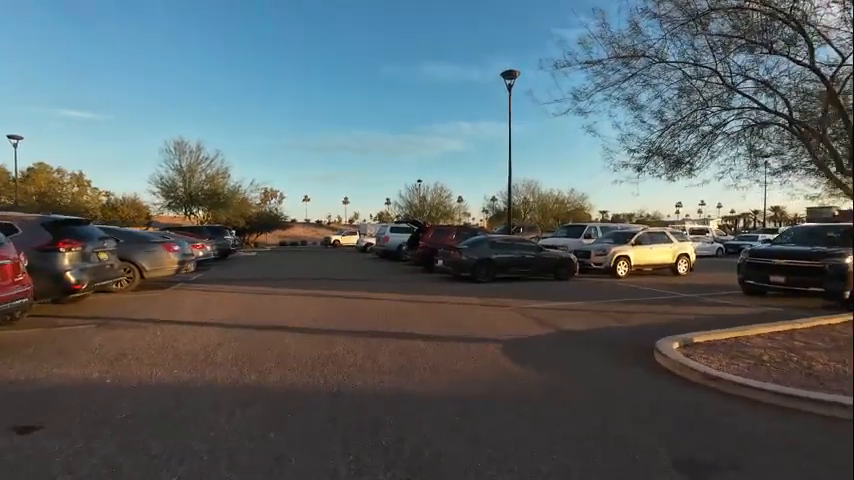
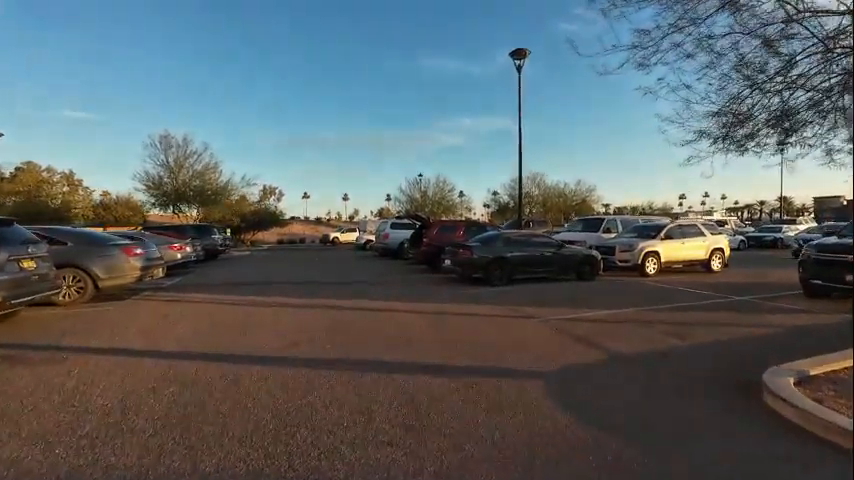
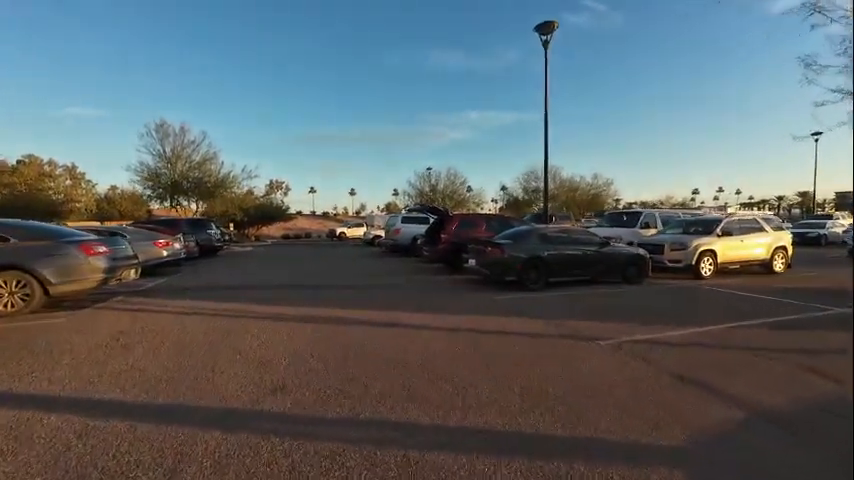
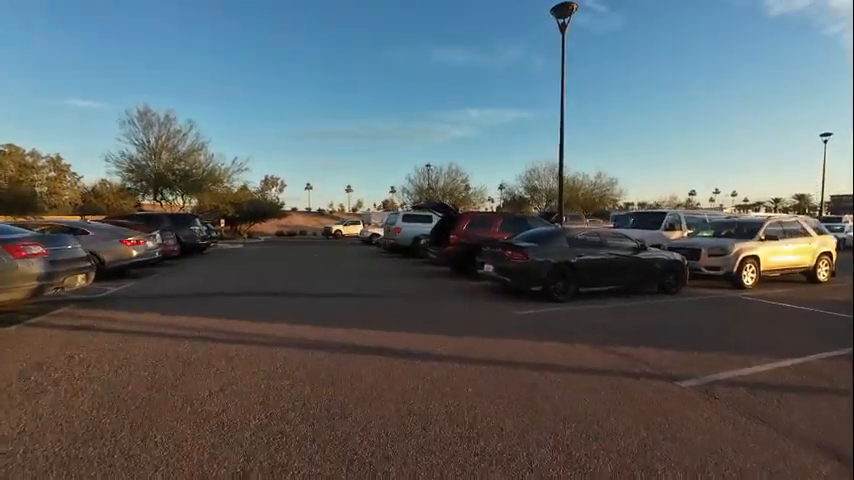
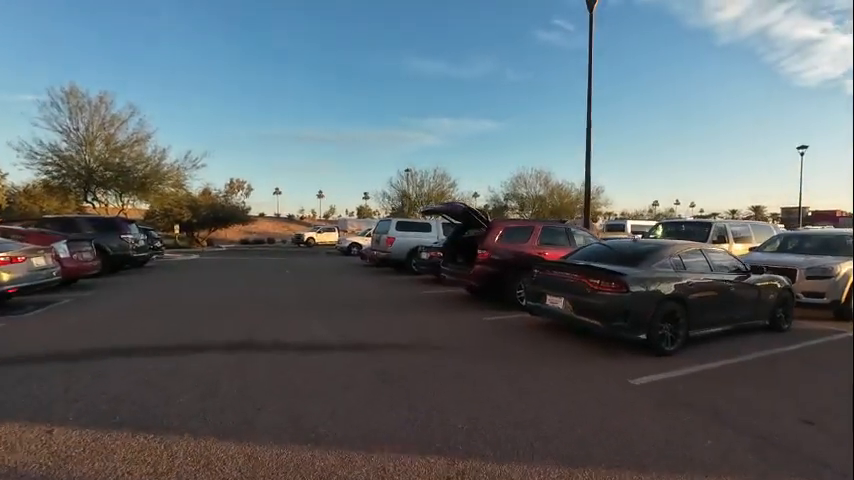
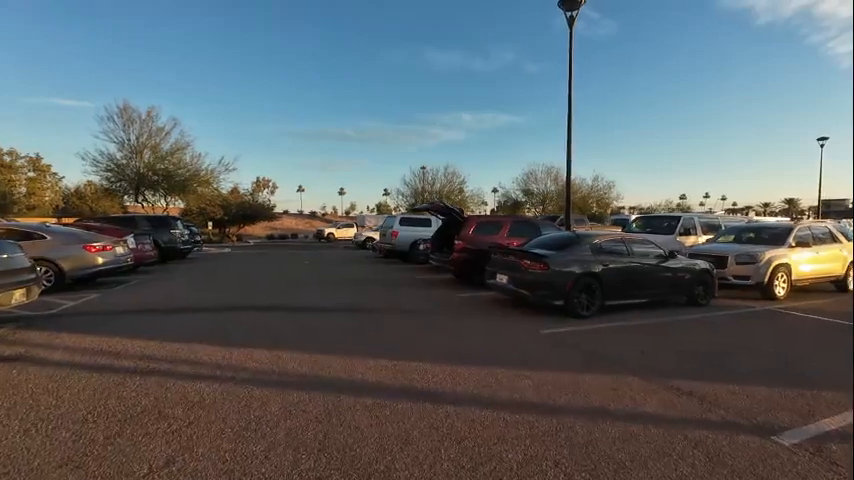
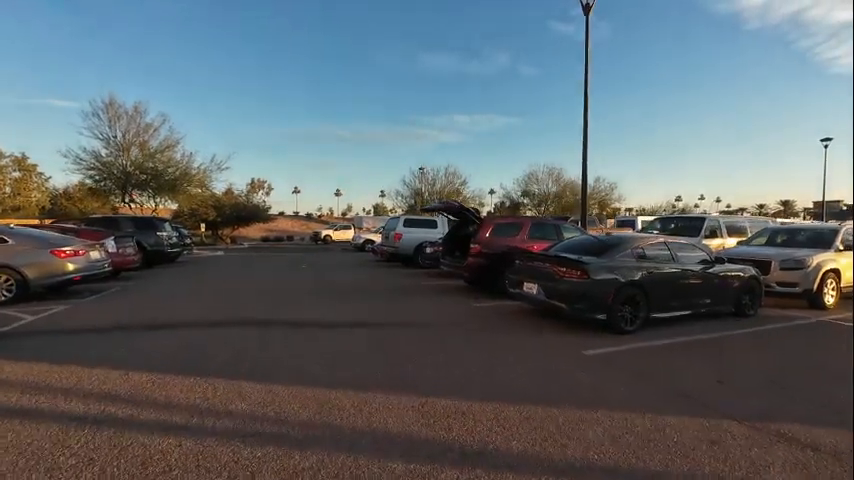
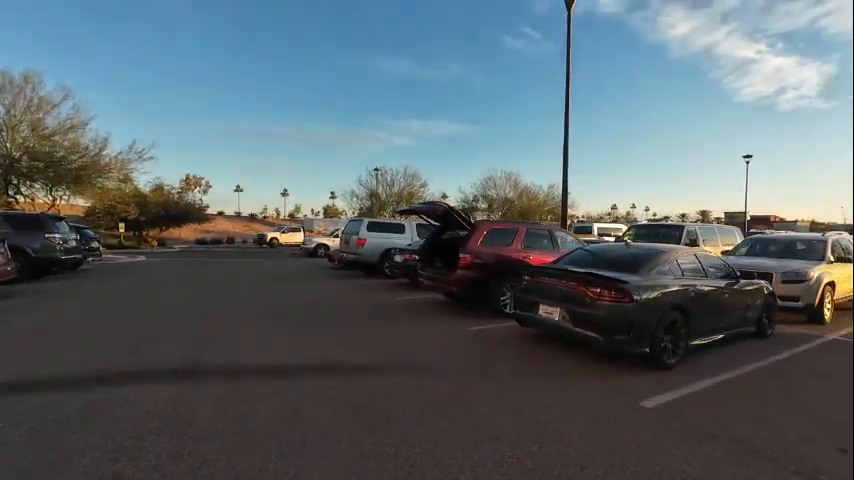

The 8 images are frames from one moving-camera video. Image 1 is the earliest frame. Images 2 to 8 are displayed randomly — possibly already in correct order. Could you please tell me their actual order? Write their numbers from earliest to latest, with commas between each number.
2, 3, 4, 6, 7, 5, 8
